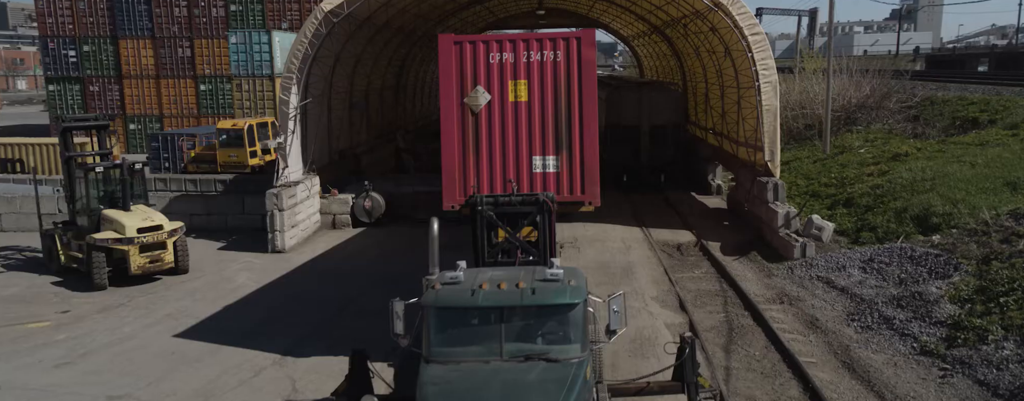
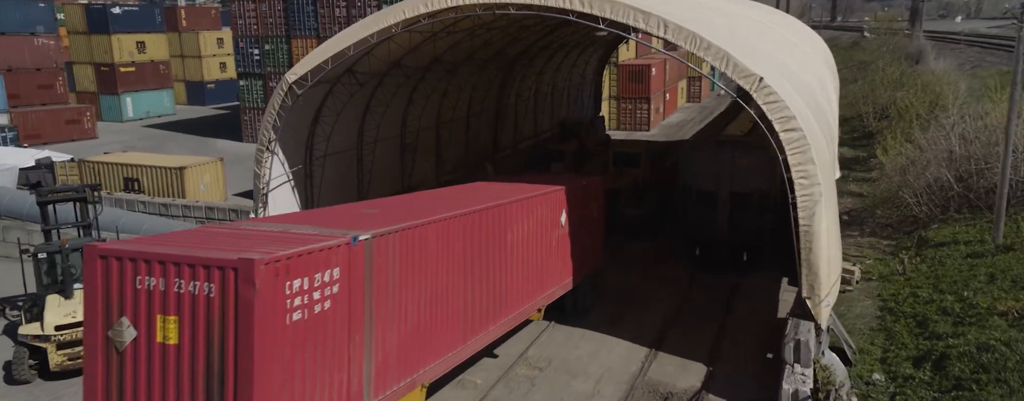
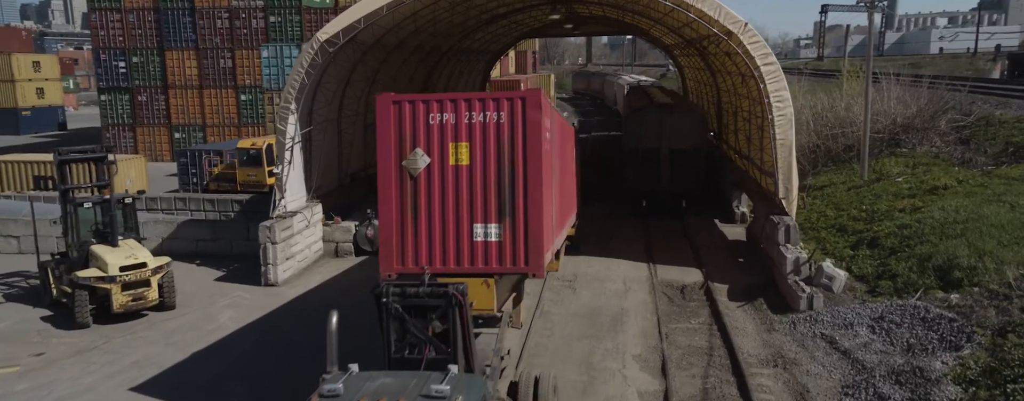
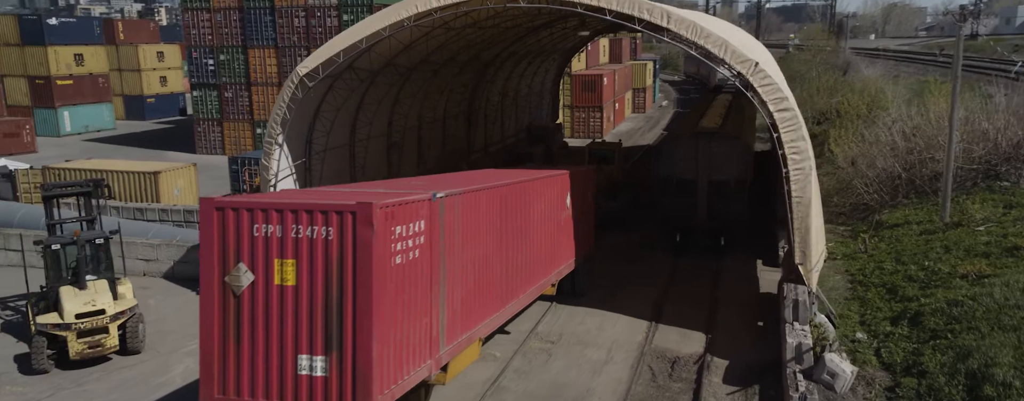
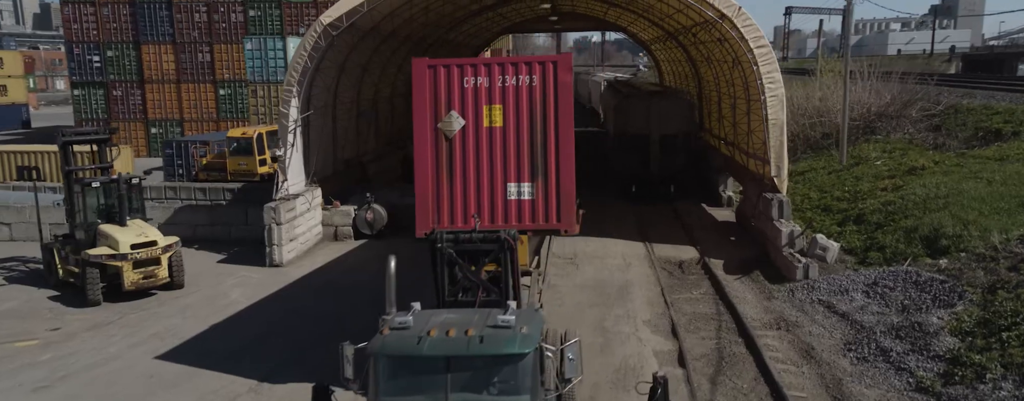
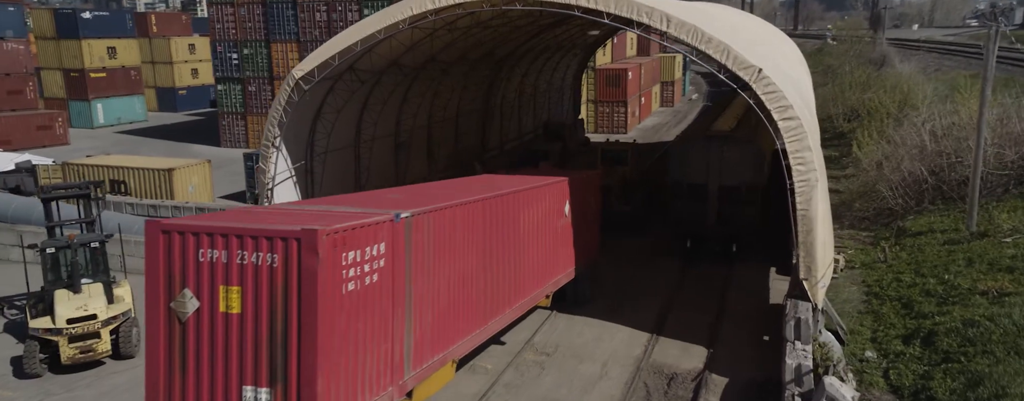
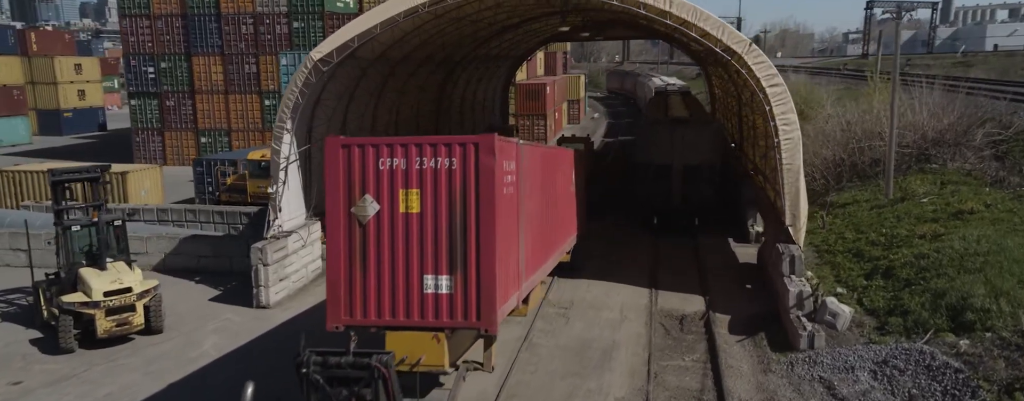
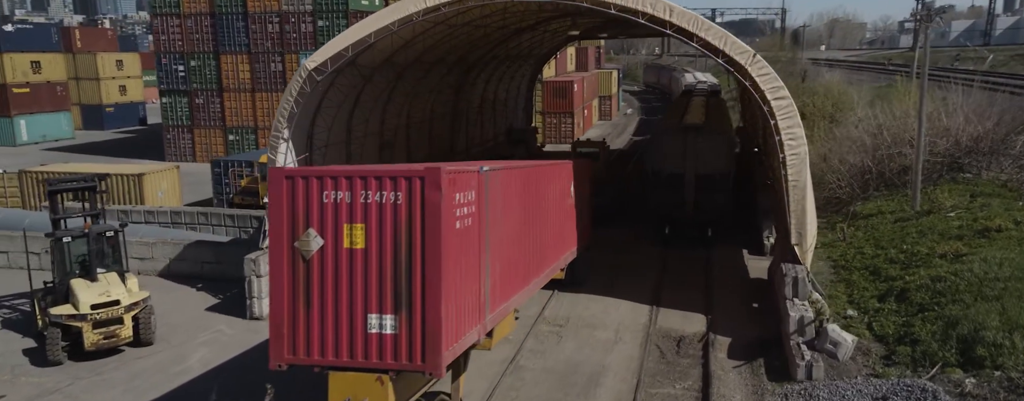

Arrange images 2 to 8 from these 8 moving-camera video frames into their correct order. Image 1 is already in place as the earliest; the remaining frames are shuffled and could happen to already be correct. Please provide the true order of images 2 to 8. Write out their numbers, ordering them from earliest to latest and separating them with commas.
5, 3, 7, 8, 4, 6, 2
